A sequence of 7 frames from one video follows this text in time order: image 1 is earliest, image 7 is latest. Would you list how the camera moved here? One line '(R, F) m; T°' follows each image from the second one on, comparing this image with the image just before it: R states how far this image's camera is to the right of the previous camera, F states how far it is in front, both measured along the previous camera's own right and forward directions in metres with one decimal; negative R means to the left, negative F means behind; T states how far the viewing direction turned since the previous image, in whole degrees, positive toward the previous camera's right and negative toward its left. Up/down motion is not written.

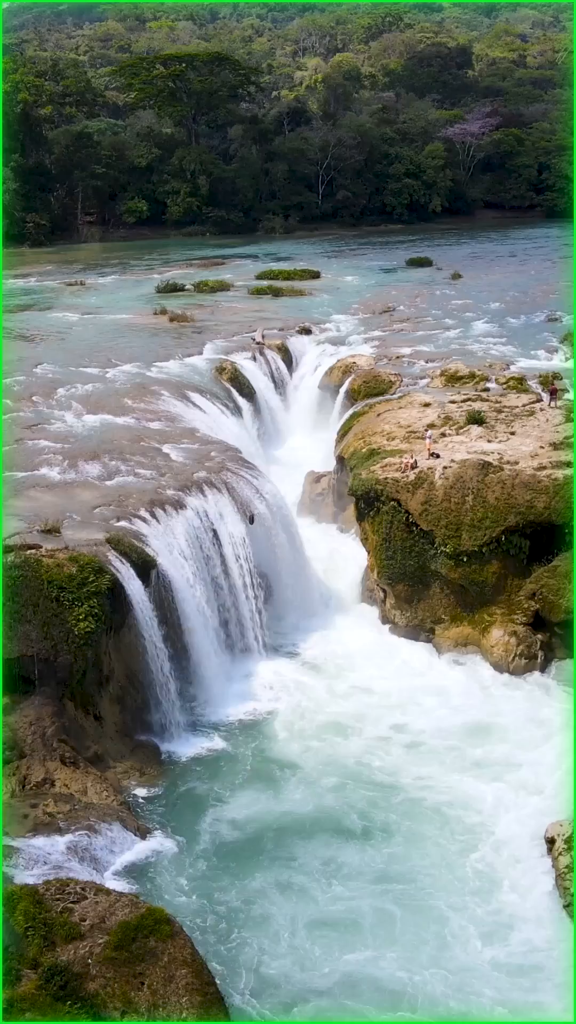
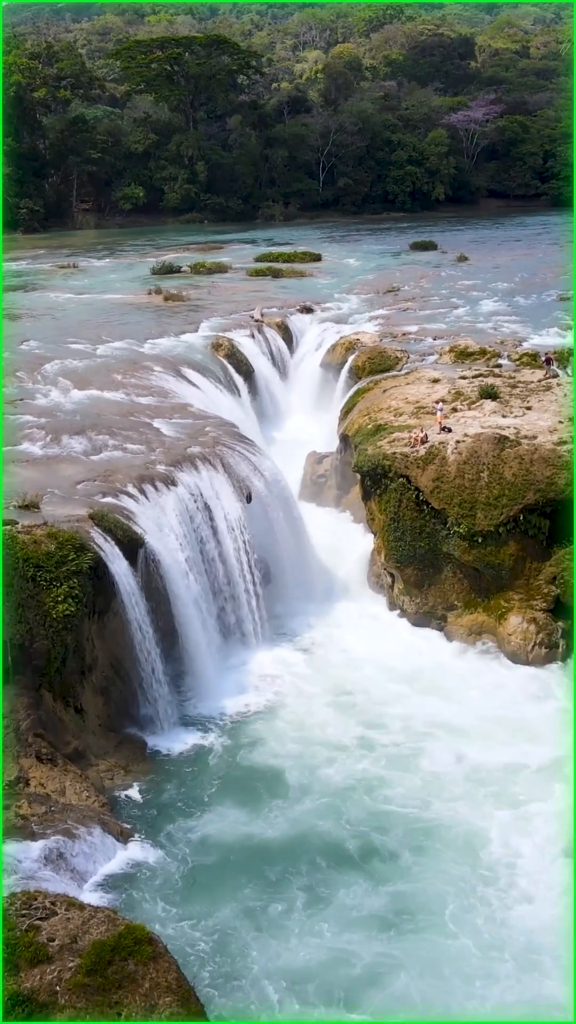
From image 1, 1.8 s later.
(0.0, +1.5) m; 0°
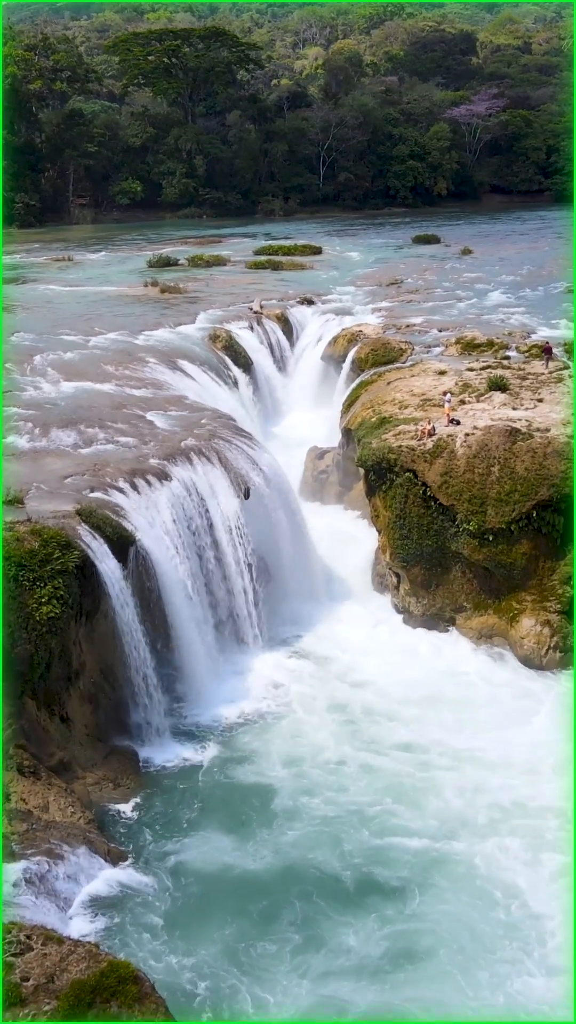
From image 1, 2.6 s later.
(0.0, +1.0) m; 0°
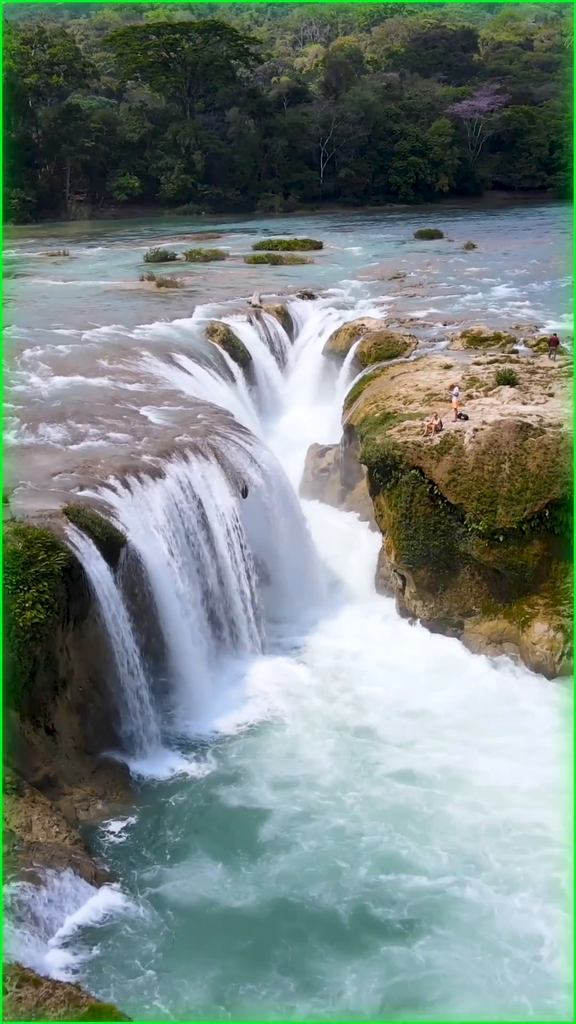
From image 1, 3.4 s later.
(0.0, +0.8) m; 0°
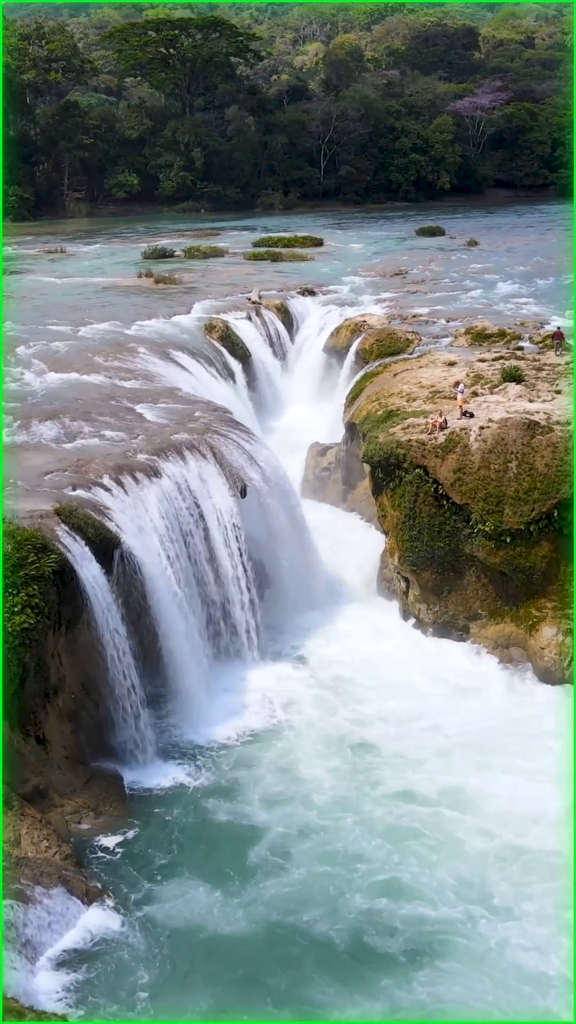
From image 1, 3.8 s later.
(0.0, +0.5) m; 0°
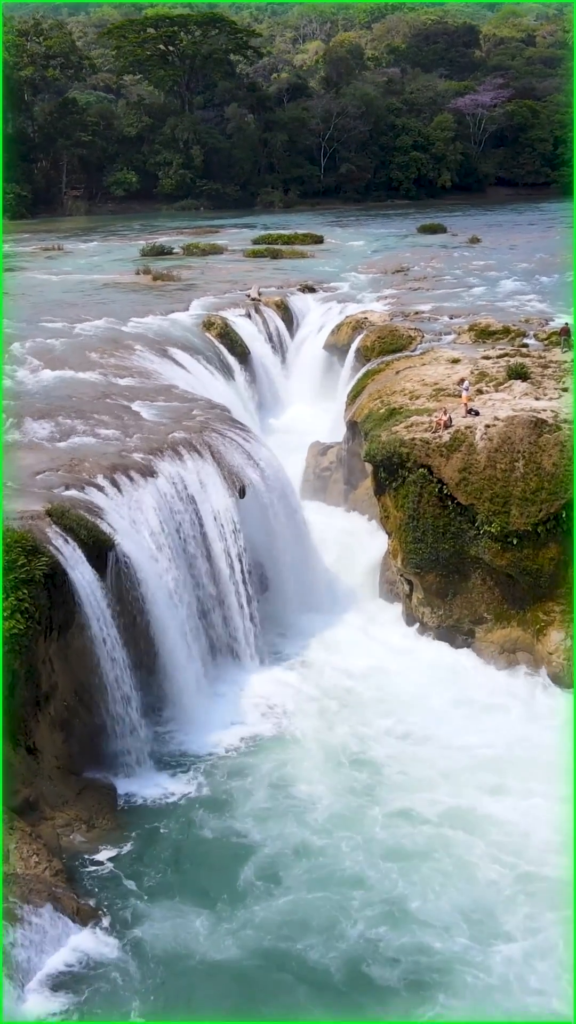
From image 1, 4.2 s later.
(0.0, +0.5) m; 0°
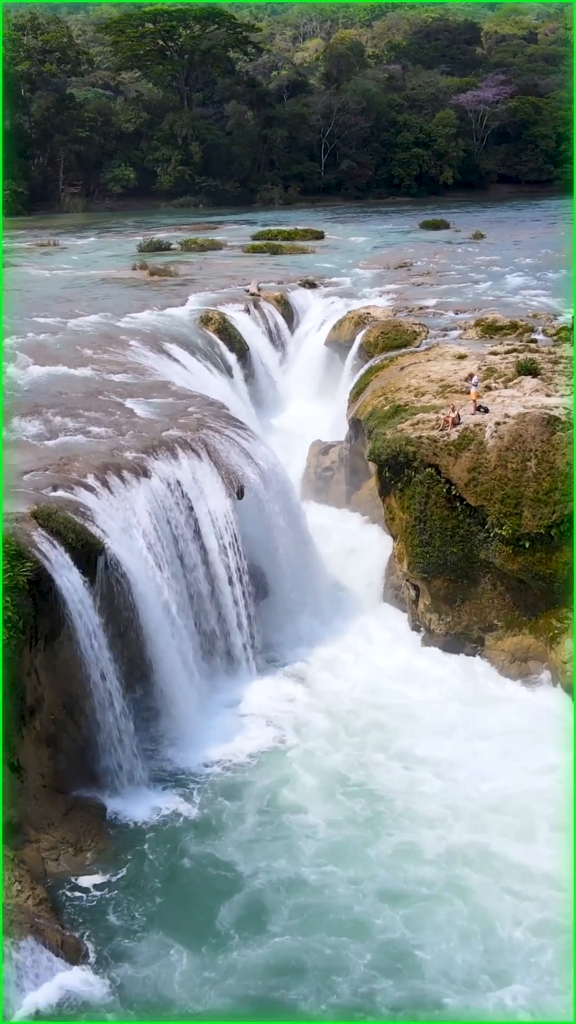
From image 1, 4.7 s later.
(0.0, +0.7) m; 0°
